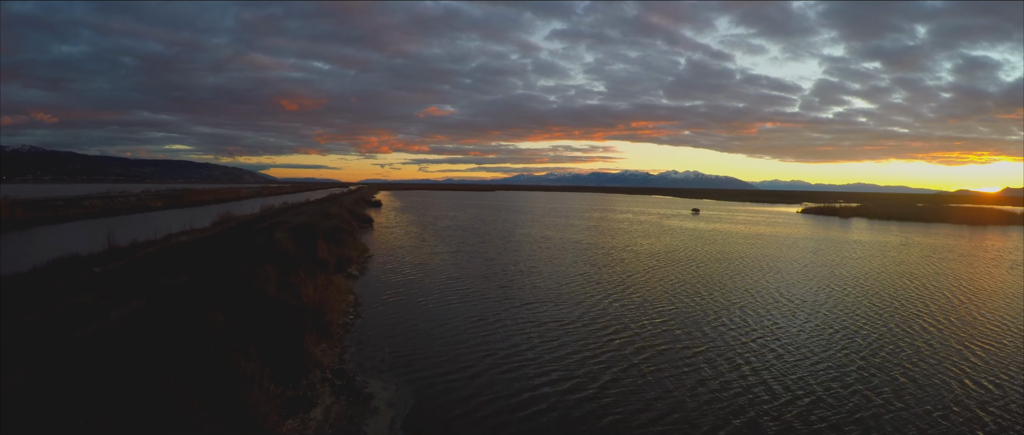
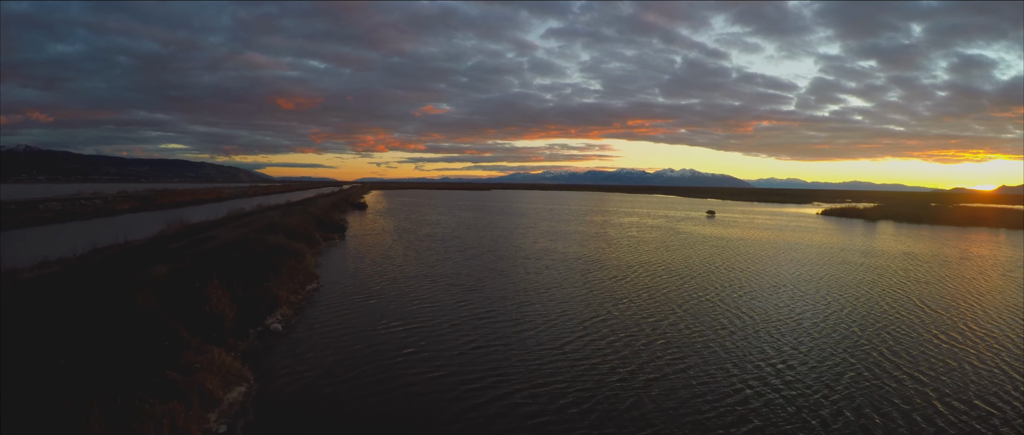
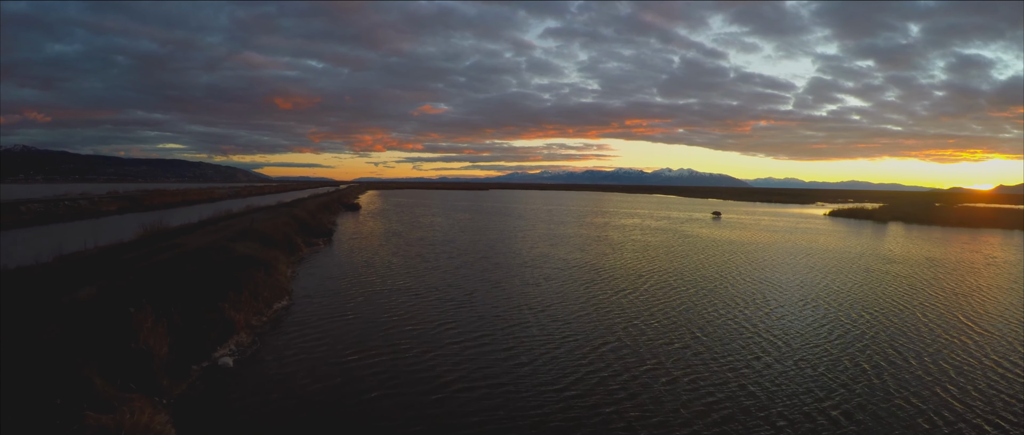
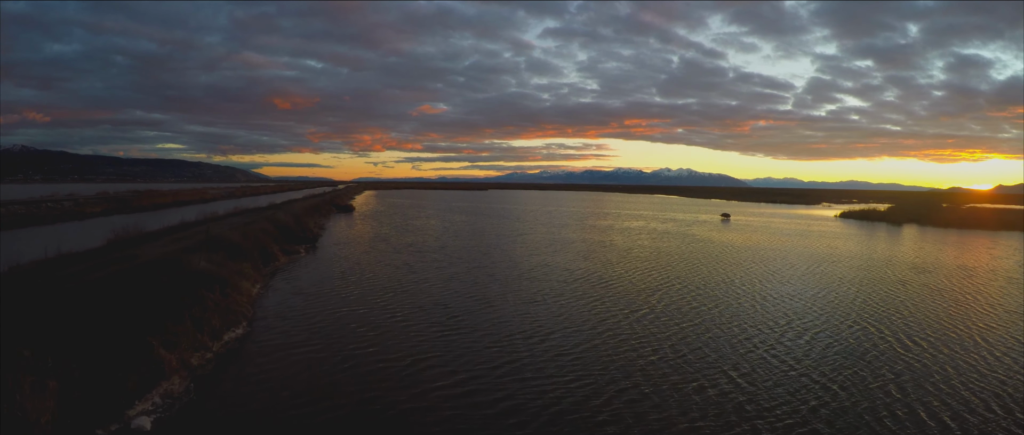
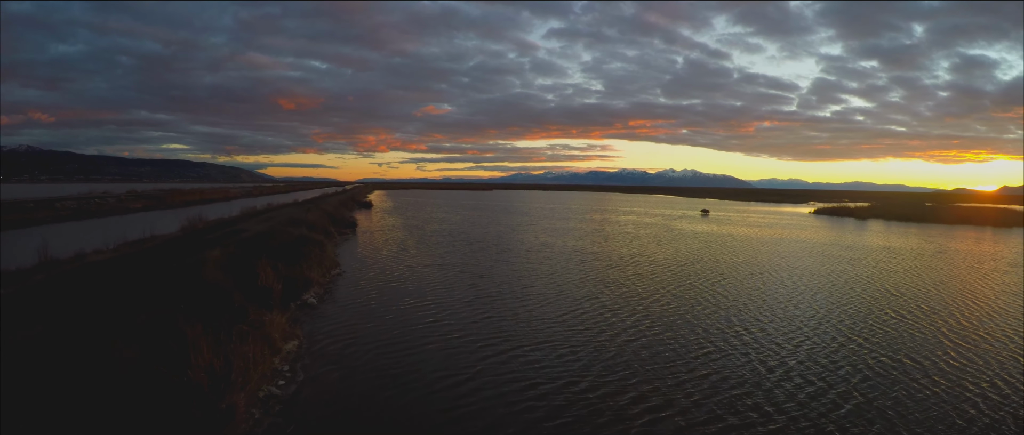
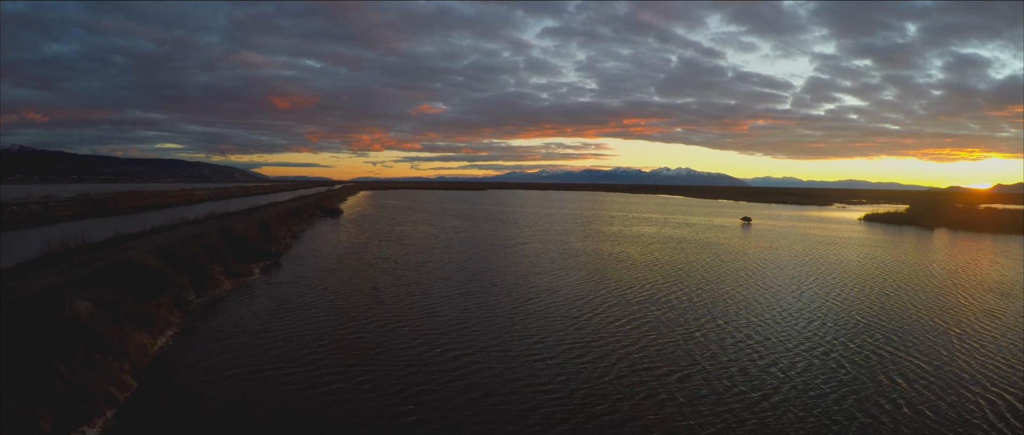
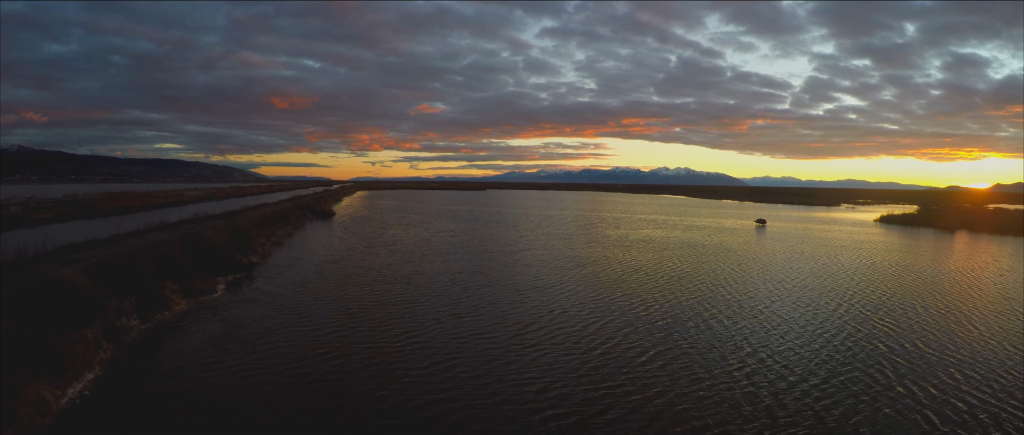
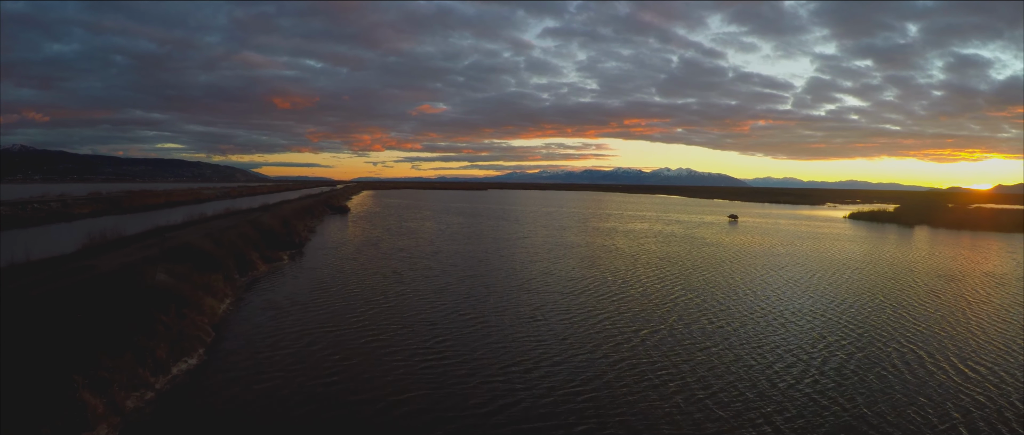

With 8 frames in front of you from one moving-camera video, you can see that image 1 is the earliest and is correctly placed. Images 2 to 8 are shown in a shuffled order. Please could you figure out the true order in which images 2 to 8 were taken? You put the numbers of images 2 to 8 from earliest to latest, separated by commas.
5, 2, 3, 4, 8, 6, 7
